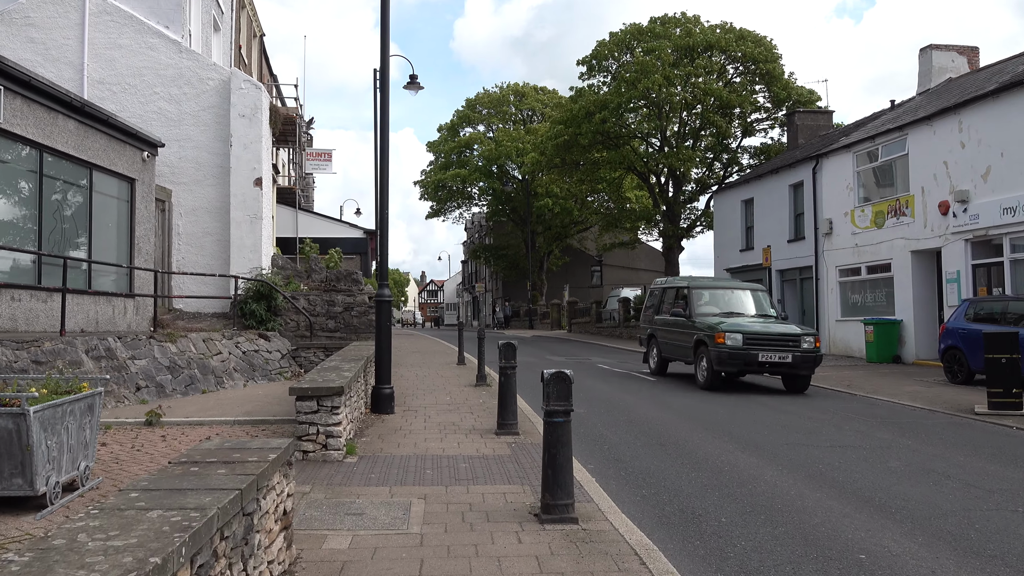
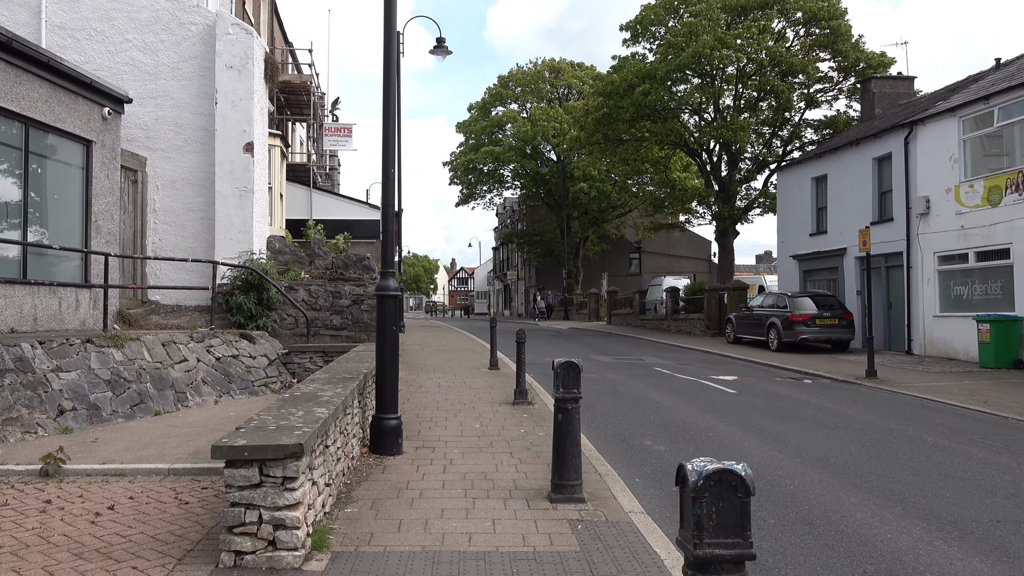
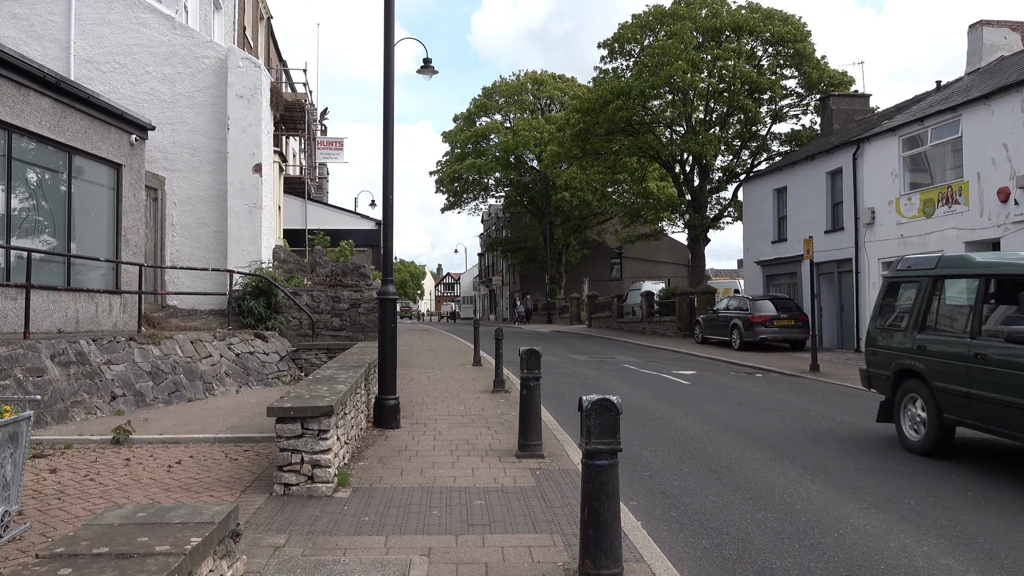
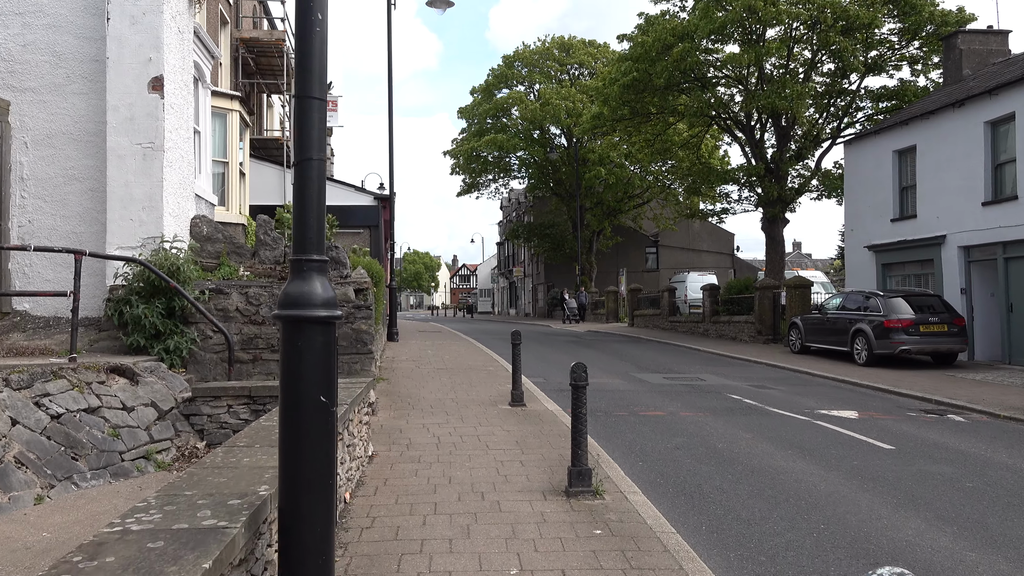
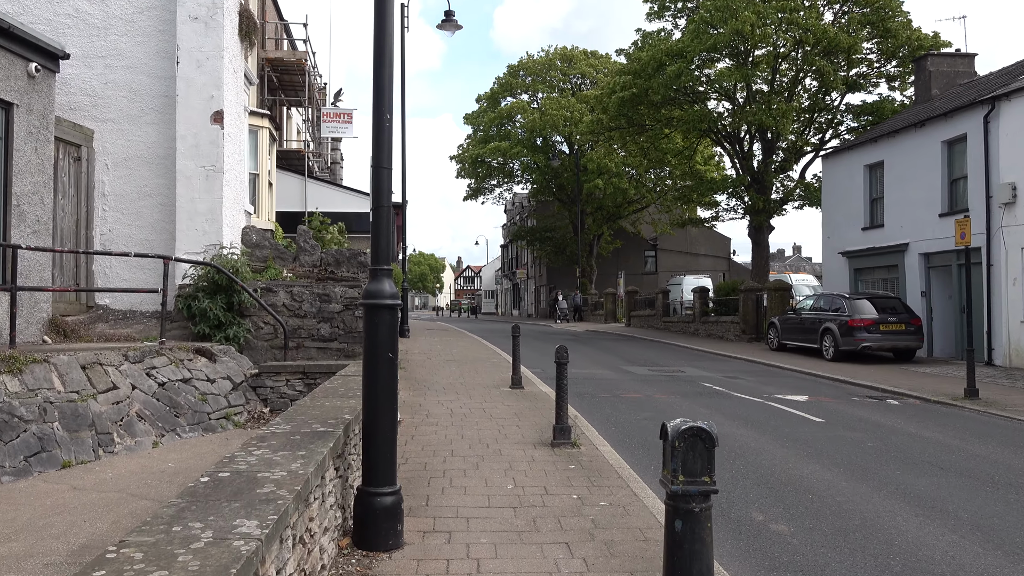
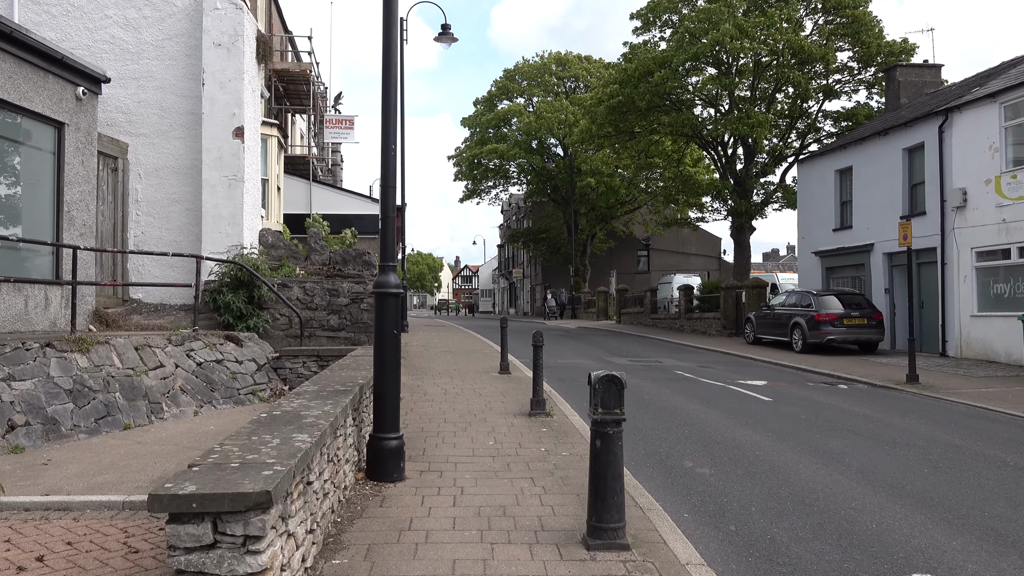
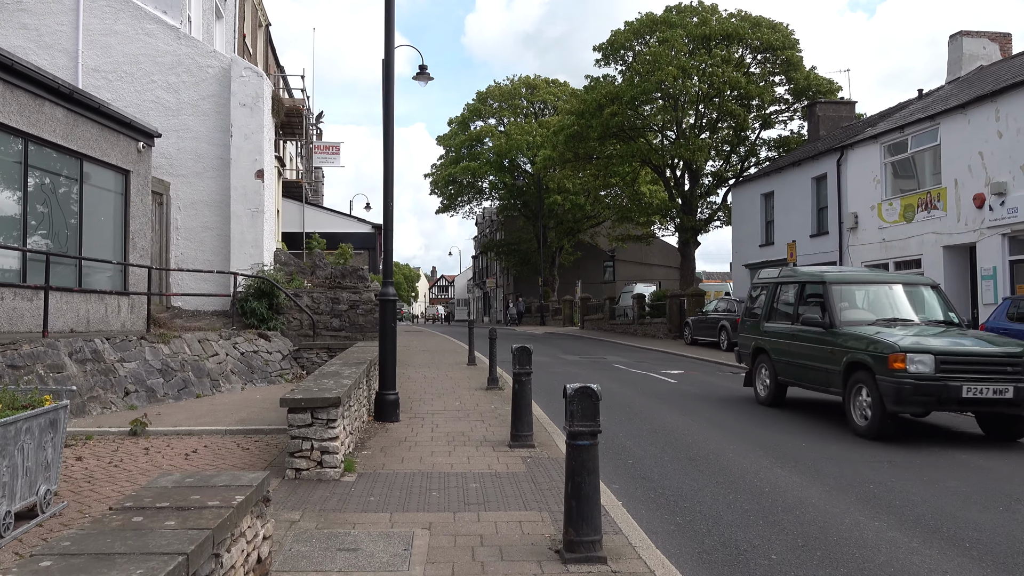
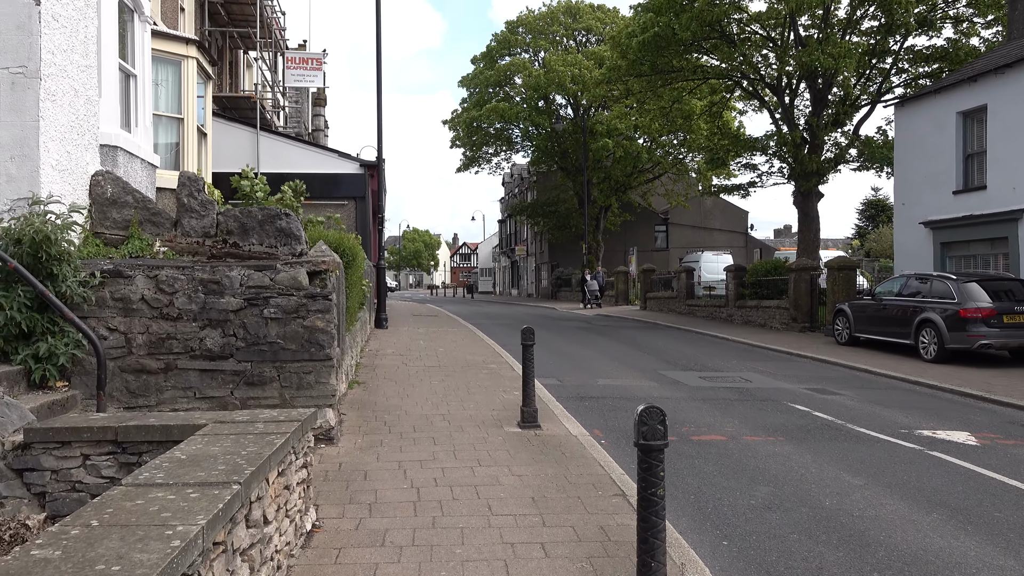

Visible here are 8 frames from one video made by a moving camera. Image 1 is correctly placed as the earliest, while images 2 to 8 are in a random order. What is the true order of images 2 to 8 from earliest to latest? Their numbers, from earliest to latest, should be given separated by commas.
7, 3, 2, 6, 5, 4, 8
